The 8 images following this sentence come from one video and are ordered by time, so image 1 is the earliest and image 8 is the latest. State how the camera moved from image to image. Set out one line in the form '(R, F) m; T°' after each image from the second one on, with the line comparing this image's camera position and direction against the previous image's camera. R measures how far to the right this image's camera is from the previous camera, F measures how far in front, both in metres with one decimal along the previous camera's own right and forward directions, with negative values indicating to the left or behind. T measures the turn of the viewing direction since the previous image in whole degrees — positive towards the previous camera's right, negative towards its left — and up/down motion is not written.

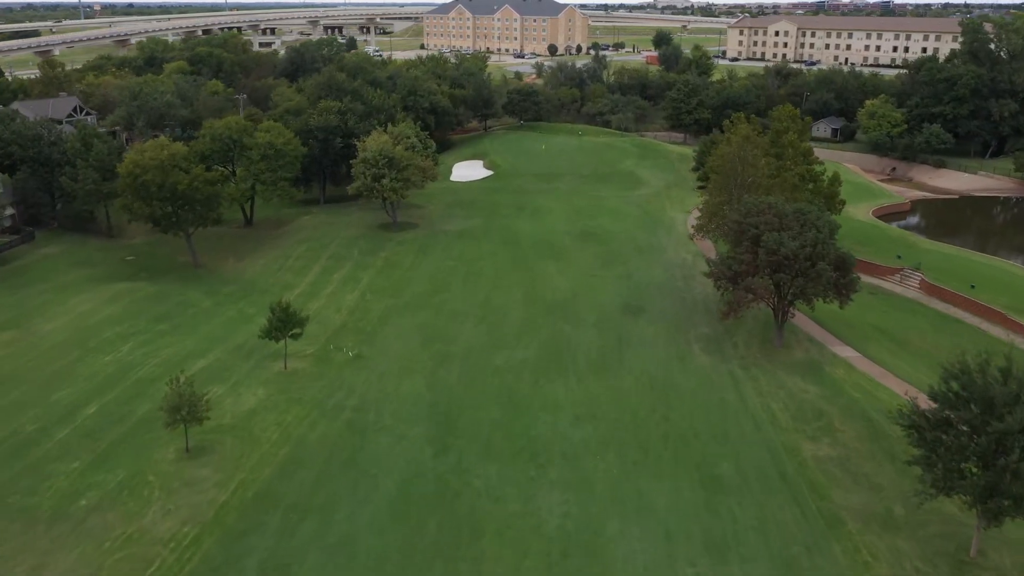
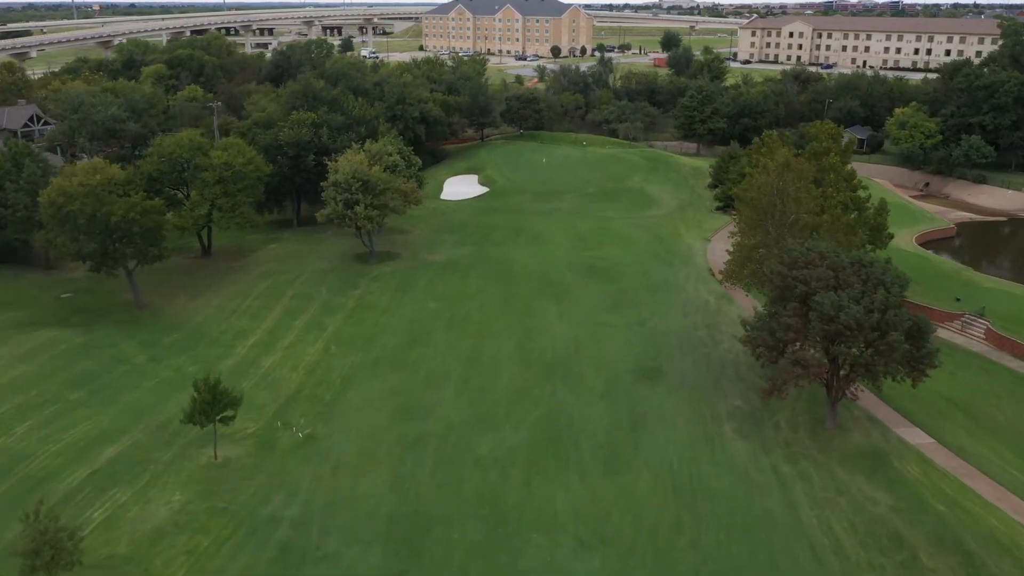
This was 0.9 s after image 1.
(+0.5, +6.0) m; 0°
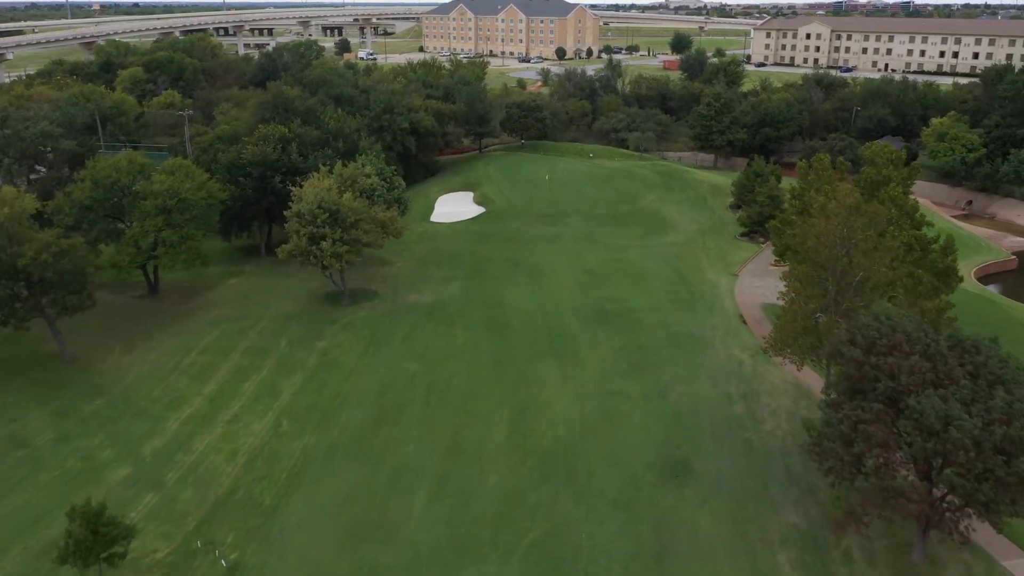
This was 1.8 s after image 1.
(+0.4, +6.0) m; 0°
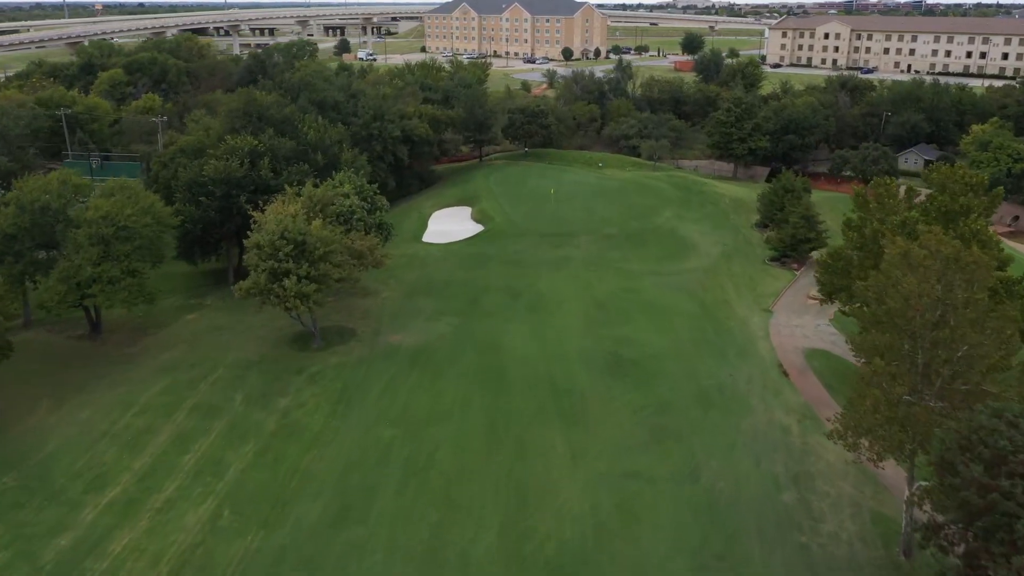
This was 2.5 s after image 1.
(+0.2, +5.1) m; 0°
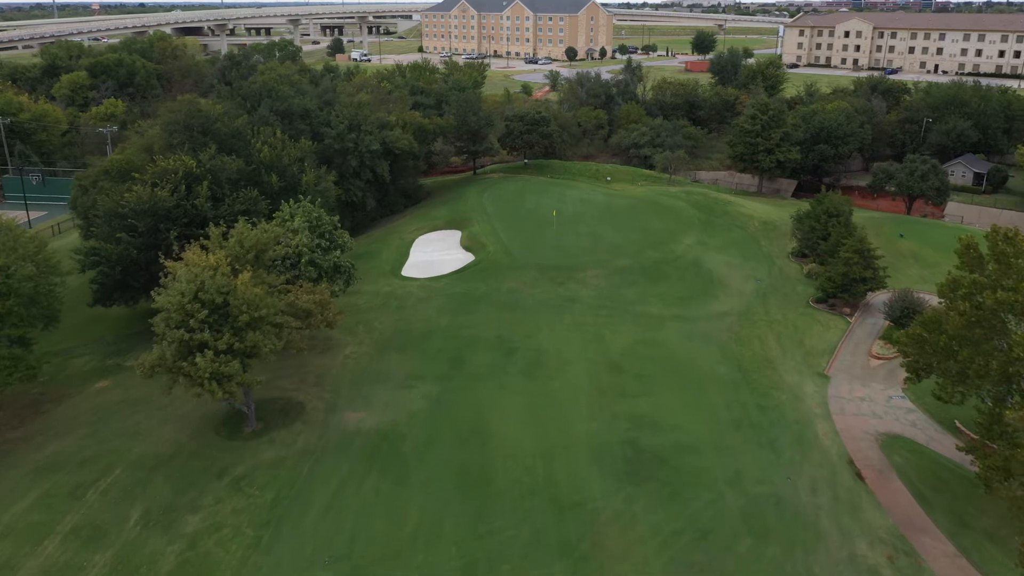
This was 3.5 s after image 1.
(+0.4, +6.7) m; 0°
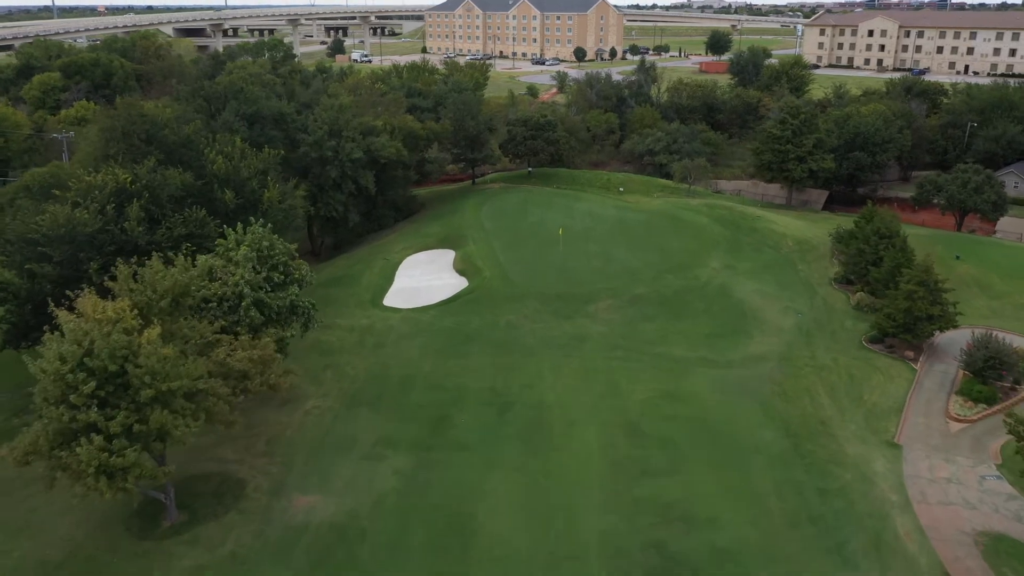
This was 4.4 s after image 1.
(+0.3, +5.2) m; -1°
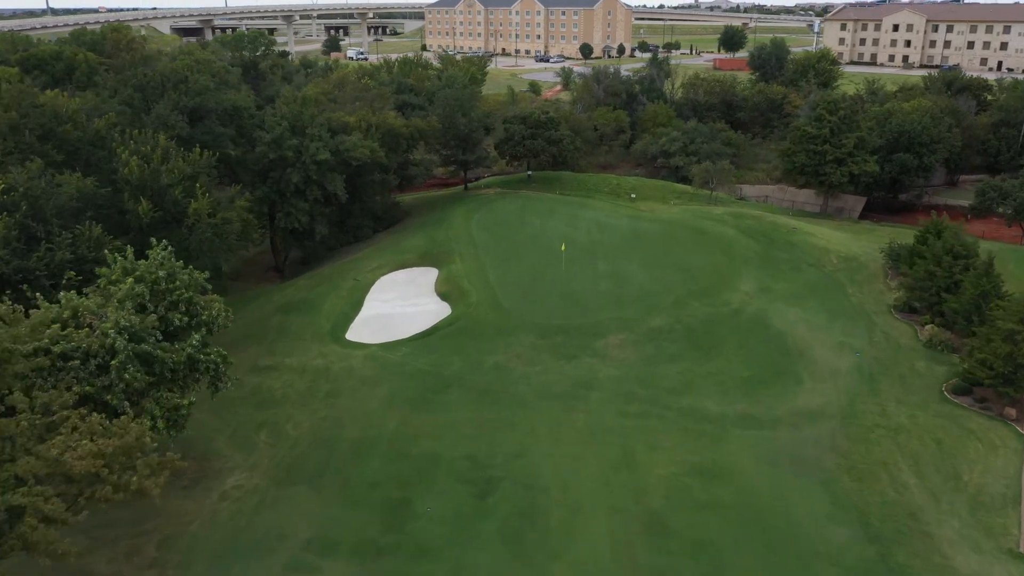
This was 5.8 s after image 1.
(+0.5, +6.0) m; 0°
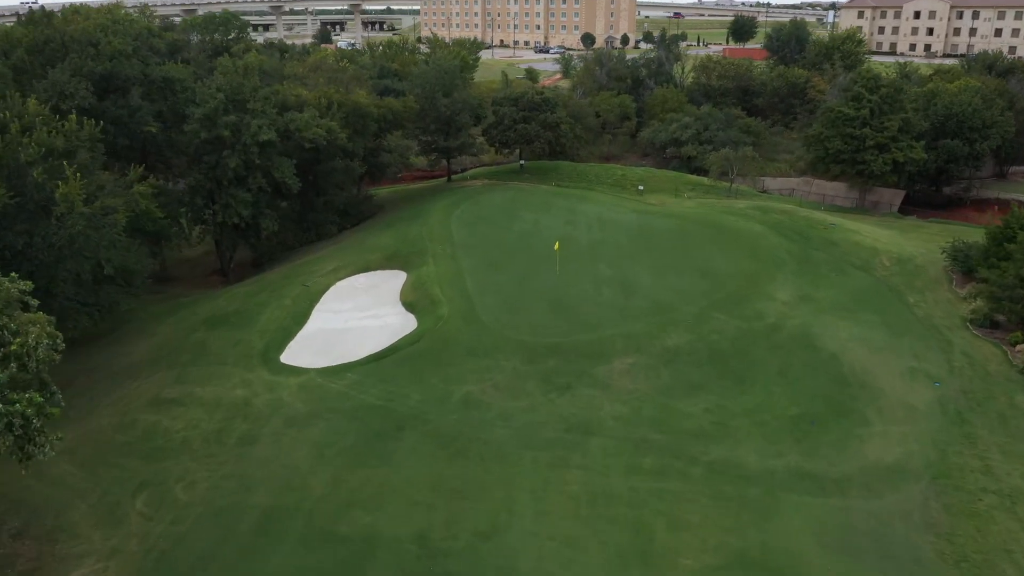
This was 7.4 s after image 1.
(+0.6, +5.7) m; 0°
